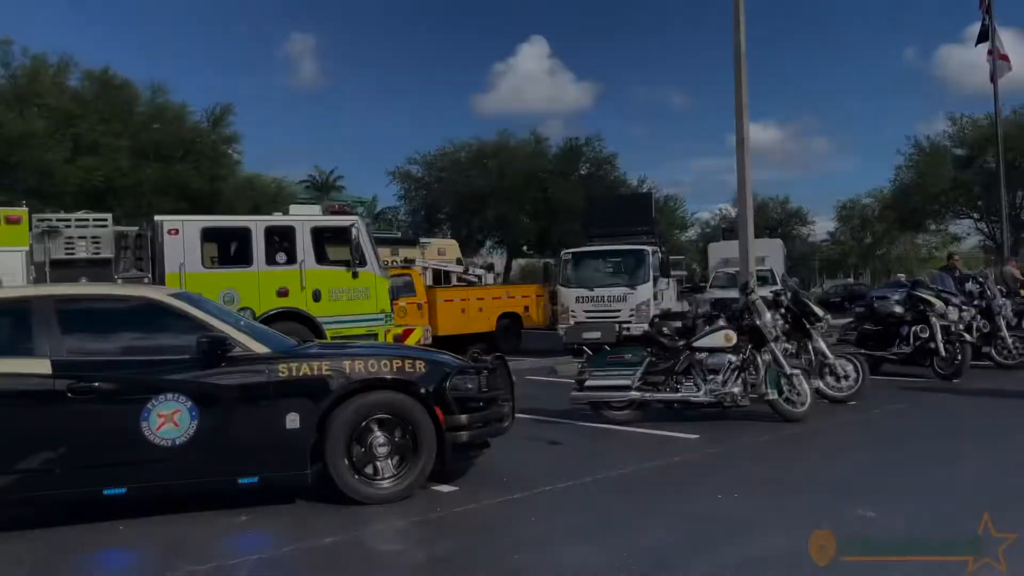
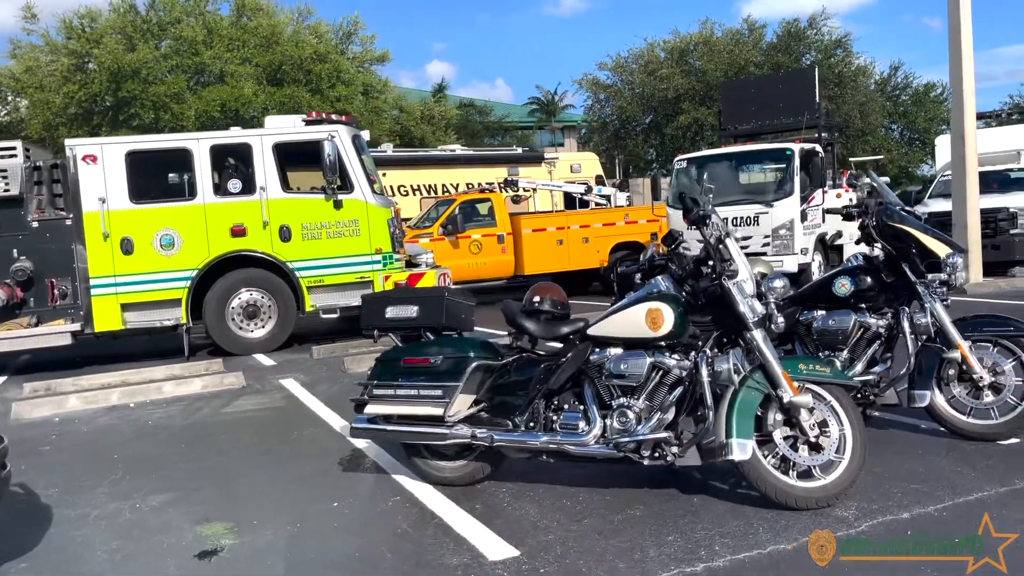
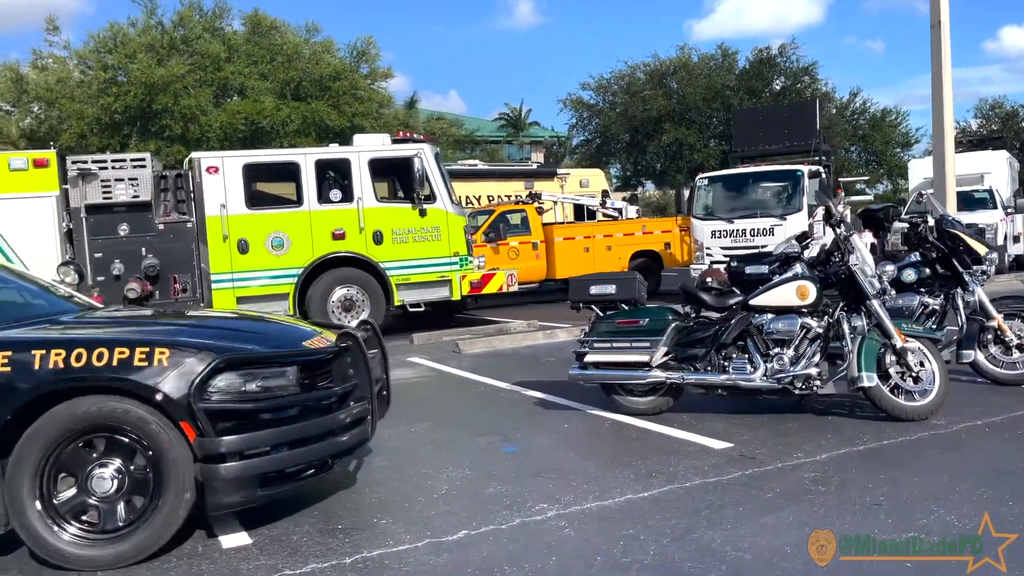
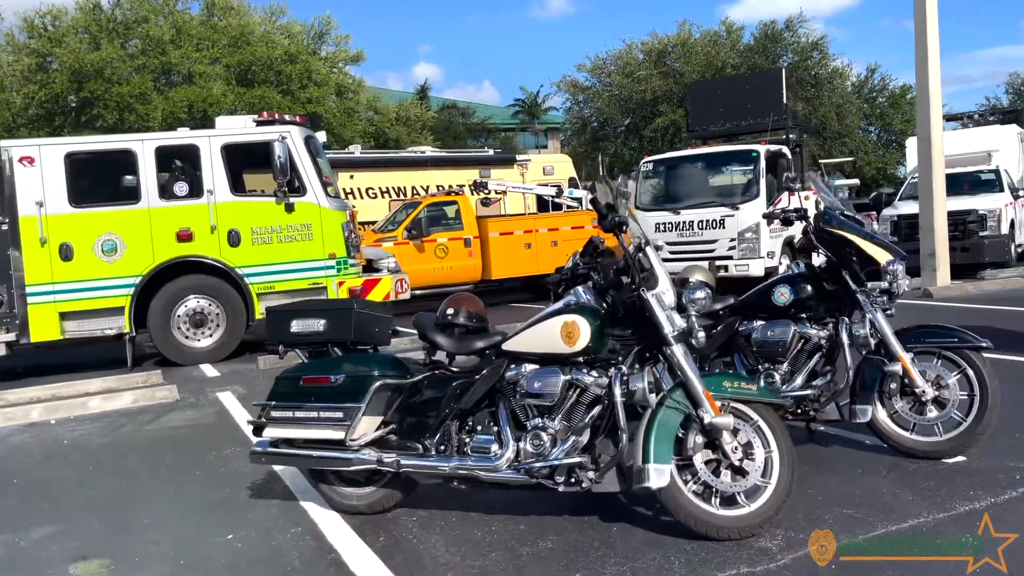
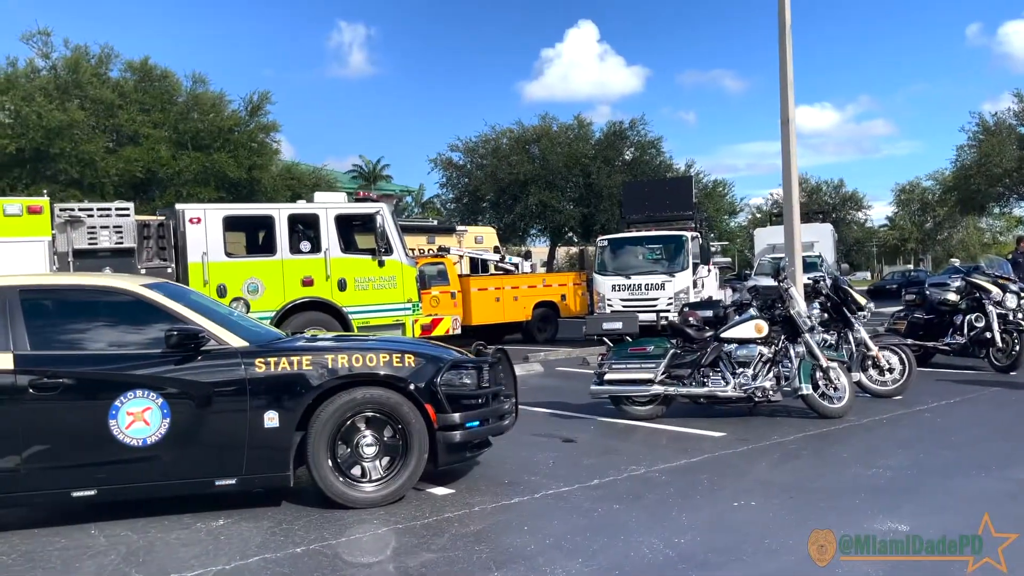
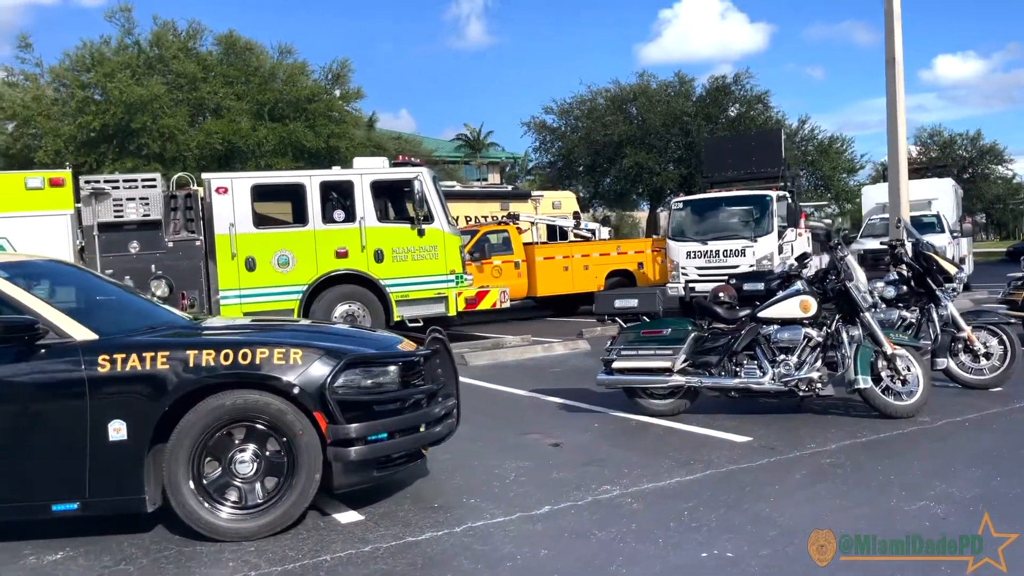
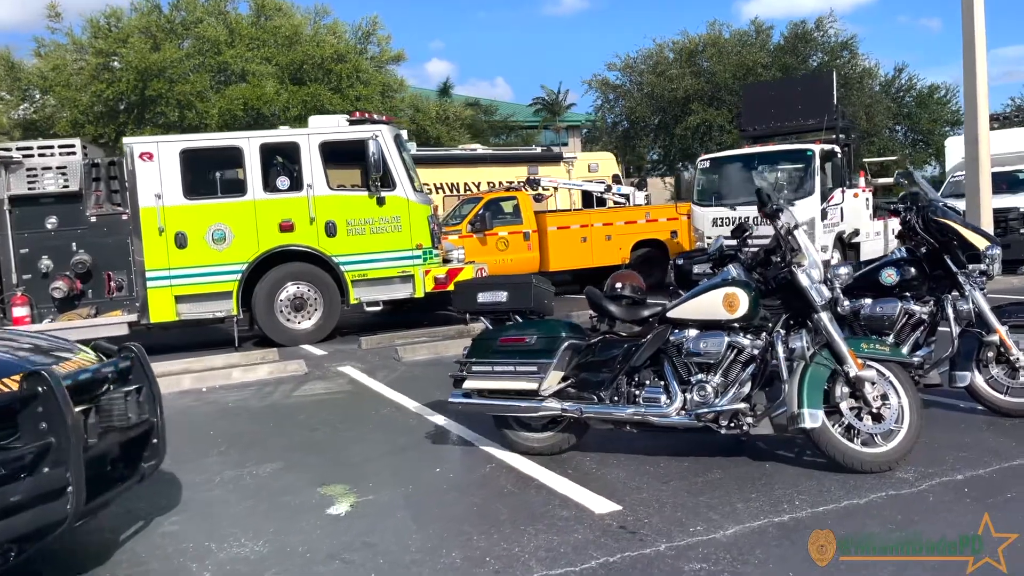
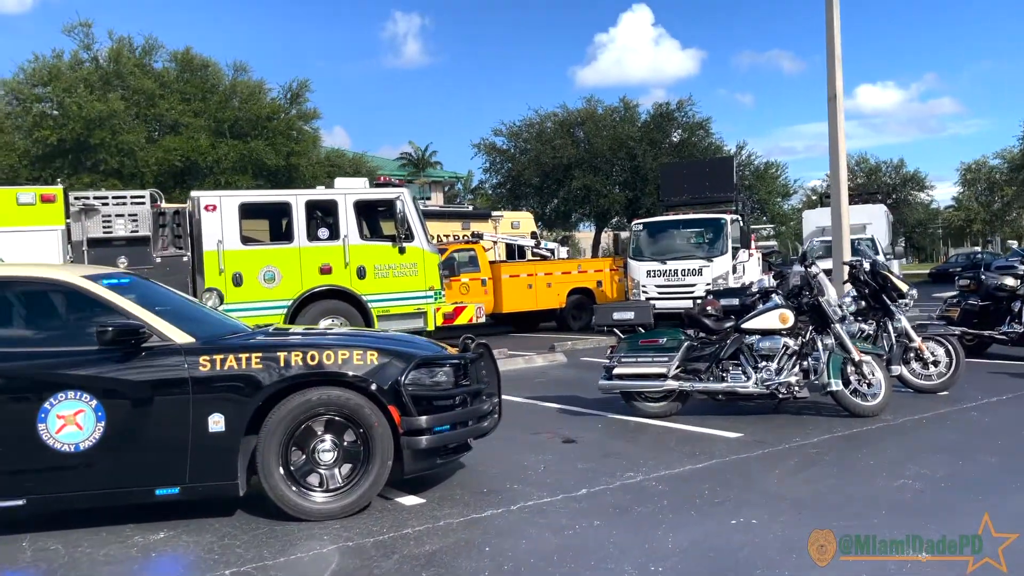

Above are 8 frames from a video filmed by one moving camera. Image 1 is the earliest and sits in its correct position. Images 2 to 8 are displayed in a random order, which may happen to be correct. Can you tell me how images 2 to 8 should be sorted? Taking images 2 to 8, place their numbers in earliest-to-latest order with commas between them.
5, 8, 6, 3, 7, 2, 4
